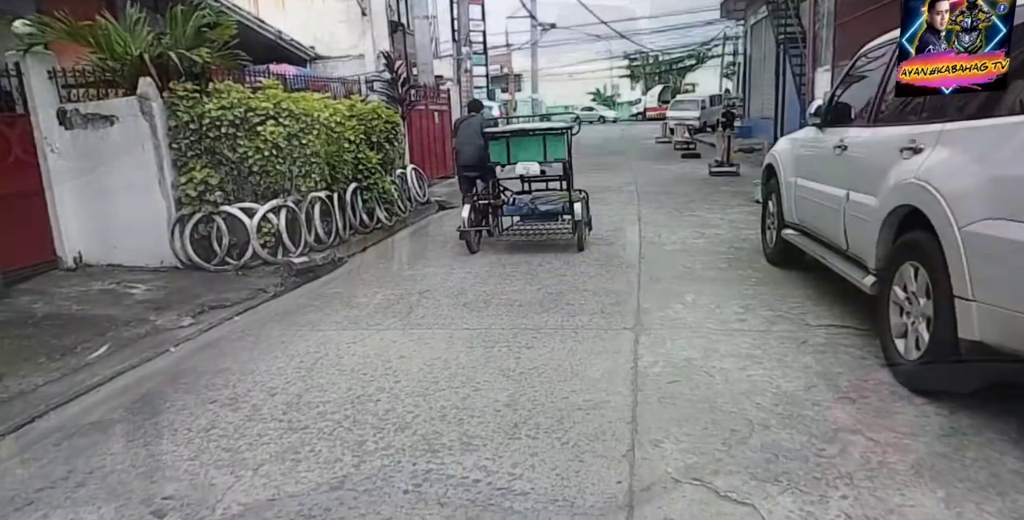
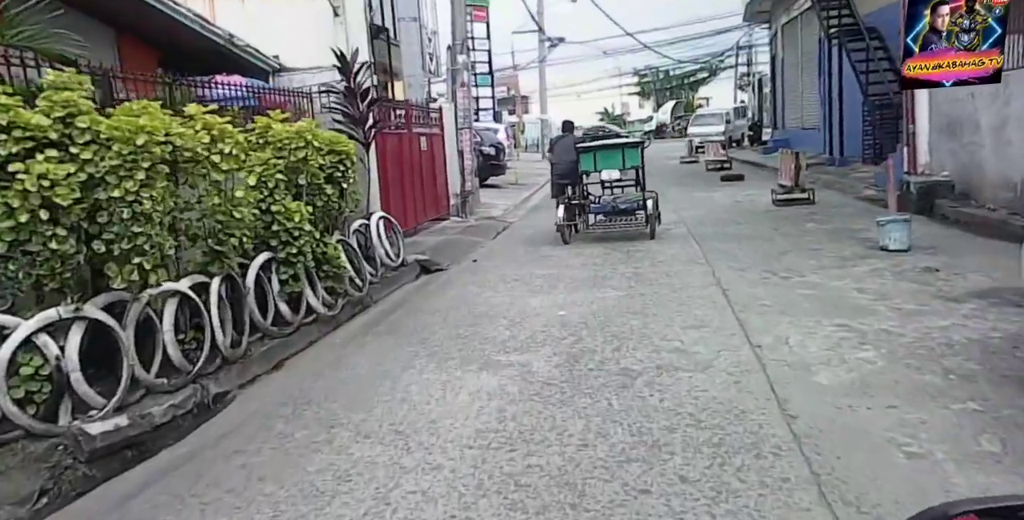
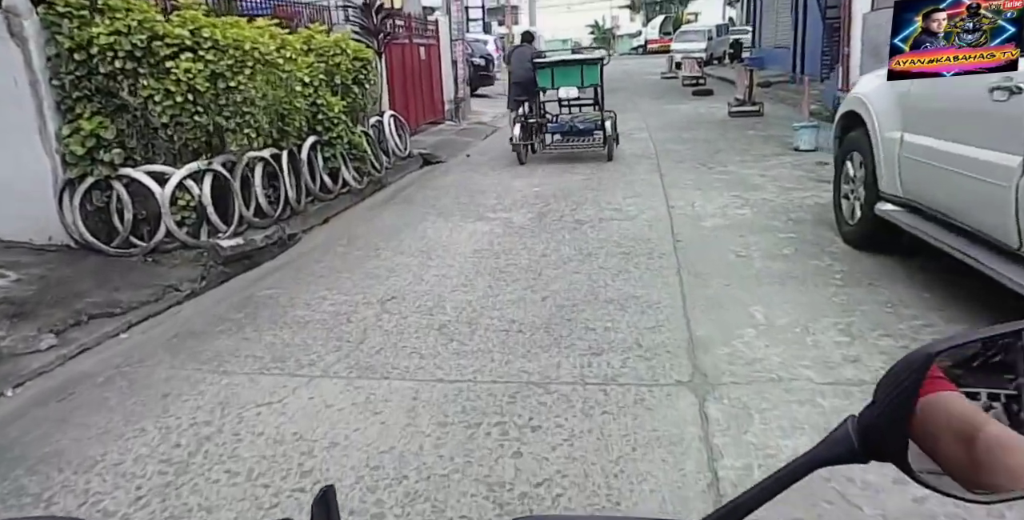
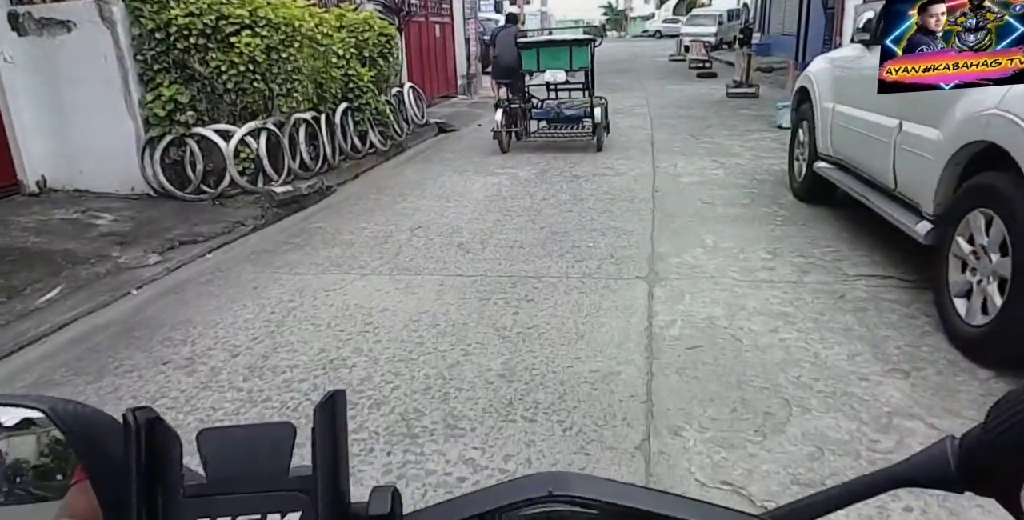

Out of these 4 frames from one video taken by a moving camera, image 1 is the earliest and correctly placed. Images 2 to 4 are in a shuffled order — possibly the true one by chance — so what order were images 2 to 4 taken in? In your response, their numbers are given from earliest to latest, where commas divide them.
4, 3, 2
